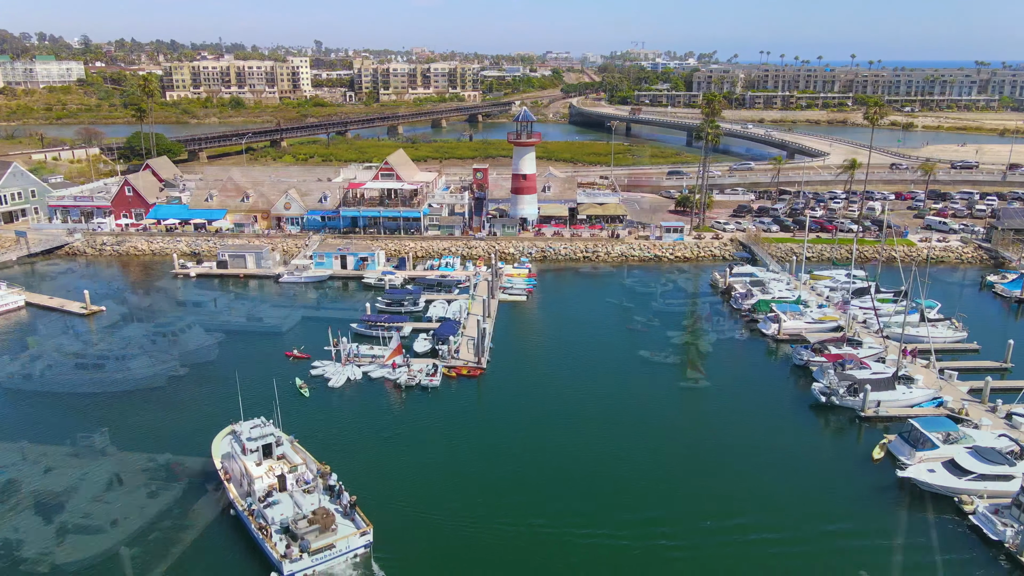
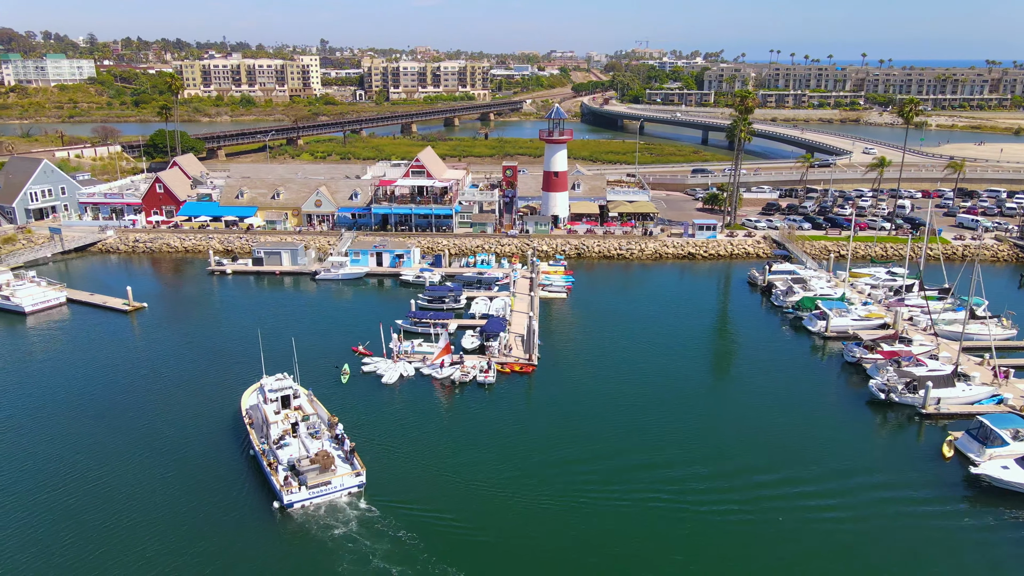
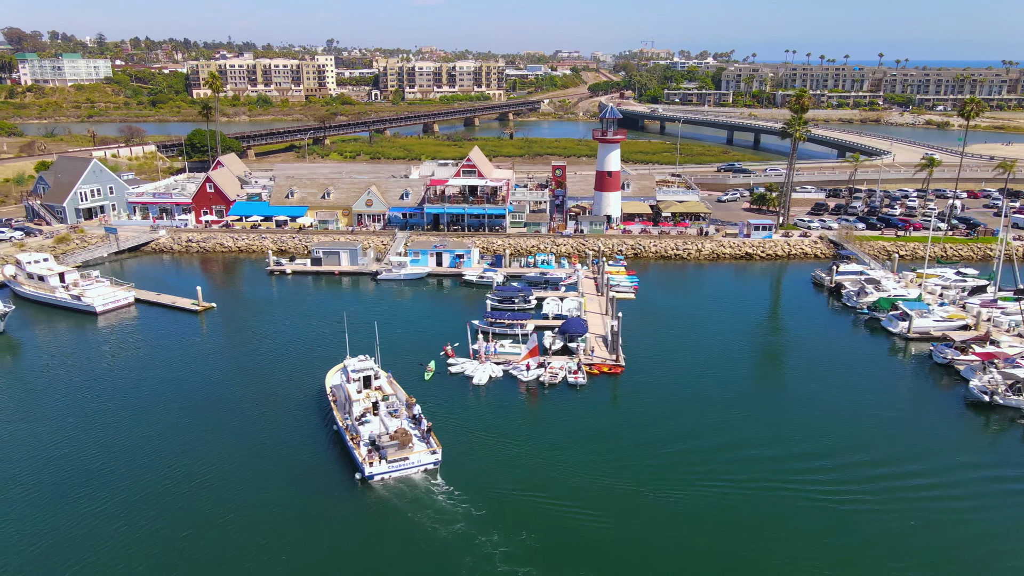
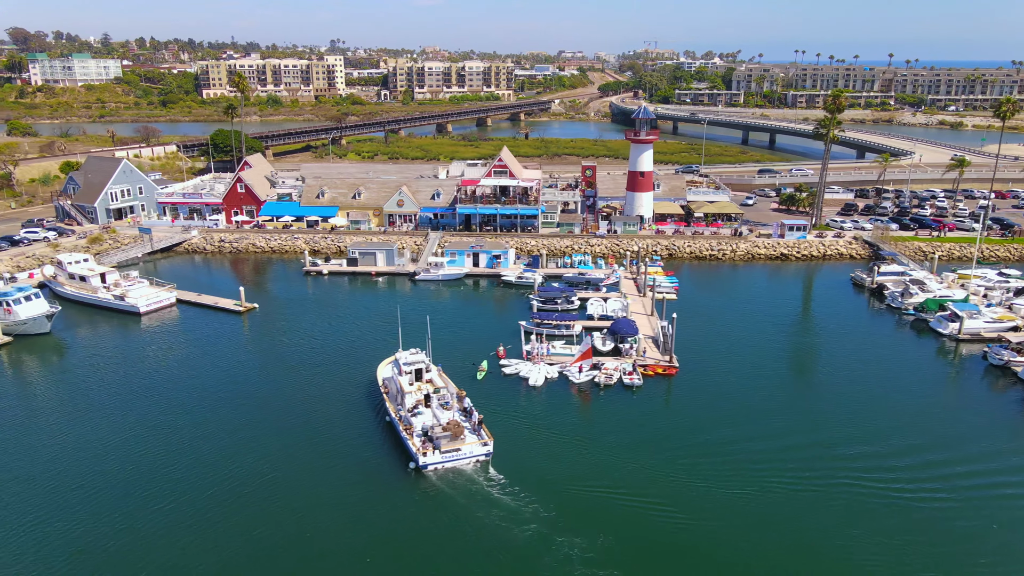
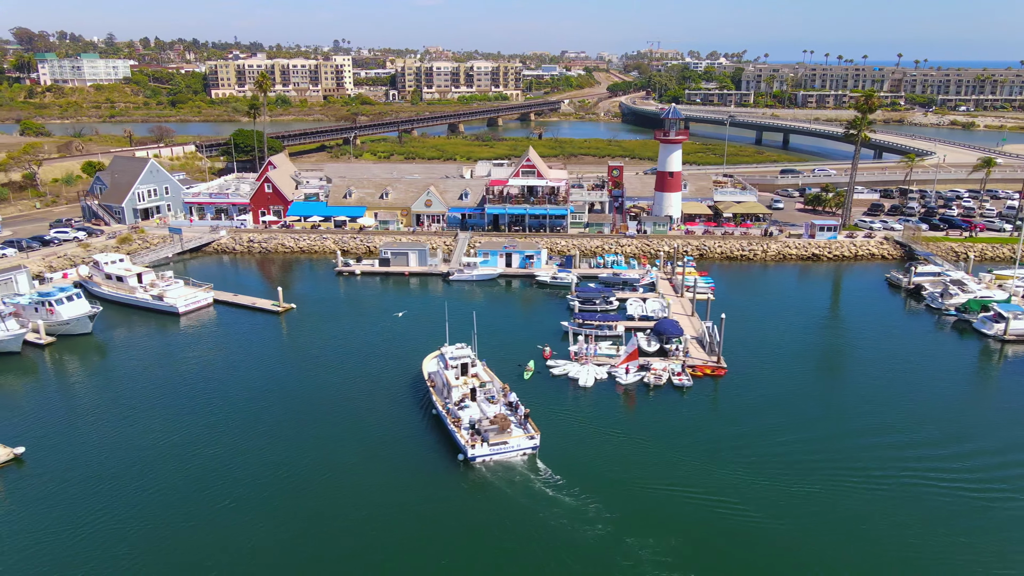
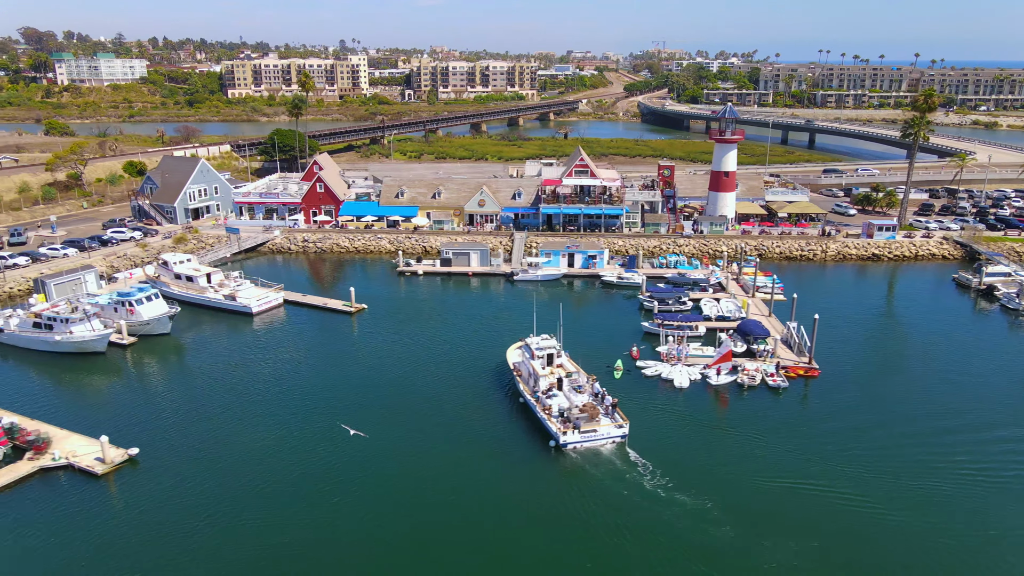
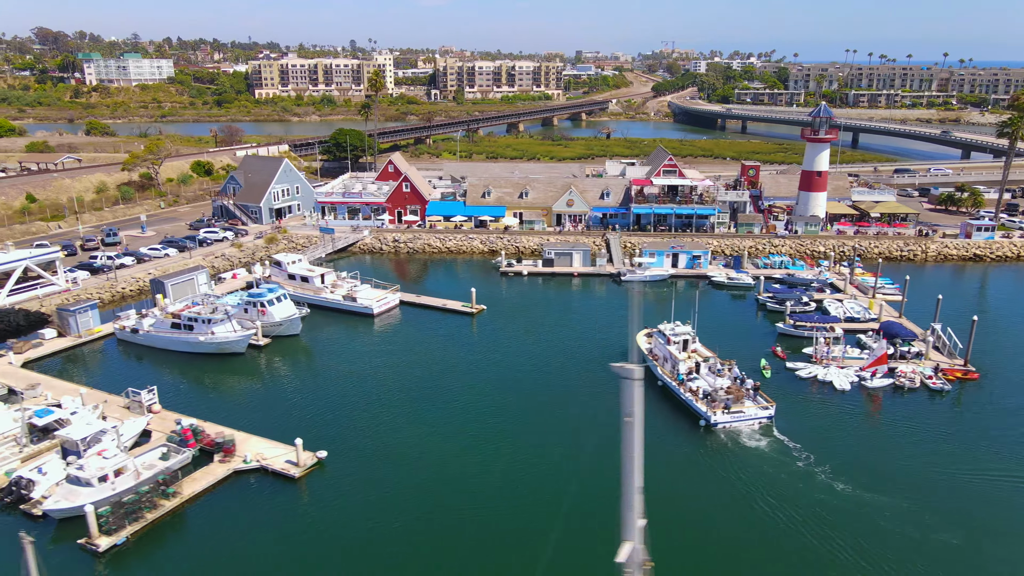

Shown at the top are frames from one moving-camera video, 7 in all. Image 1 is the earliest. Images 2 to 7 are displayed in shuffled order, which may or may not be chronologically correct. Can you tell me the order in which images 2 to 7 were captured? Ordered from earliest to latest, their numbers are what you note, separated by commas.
2, 3, 4, 5, 6, 7
